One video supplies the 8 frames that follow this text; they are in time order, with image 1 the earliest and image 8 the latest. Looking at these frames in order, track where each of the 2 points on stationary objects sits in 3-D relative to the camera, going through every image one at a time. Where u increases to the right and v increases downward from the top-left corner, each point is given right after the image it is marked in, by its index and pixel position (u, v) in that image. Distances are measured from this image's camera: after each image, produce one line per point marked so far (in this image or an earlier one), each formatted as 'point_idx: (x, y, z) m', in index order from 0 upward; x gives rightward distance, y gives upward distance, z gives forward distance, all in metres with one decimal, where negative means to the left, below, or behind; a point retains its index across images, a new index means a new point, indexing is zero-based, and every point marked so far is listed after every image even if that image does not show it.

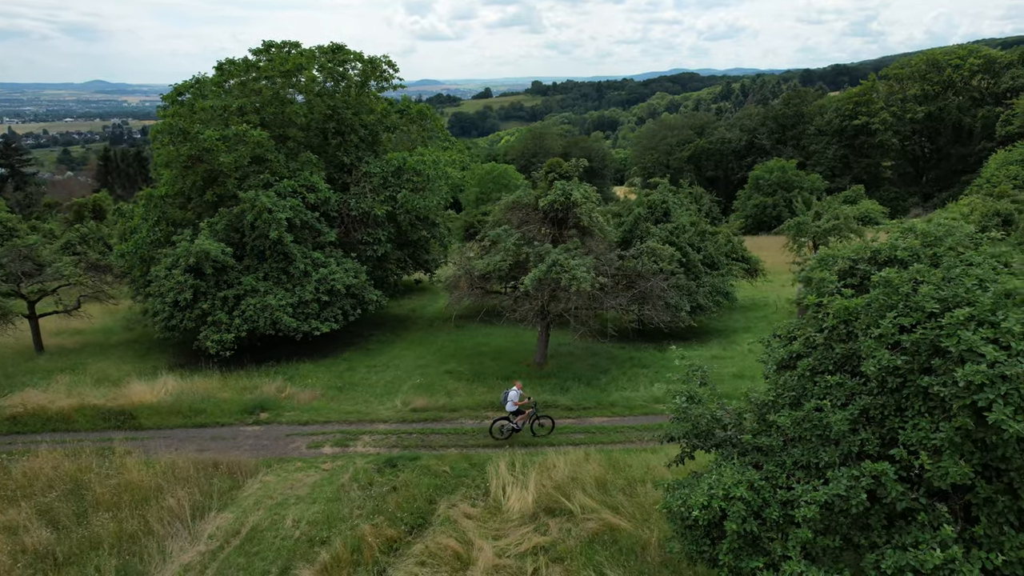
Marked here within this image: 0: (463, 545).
0: (-0.7, -3.4, +8.8) m
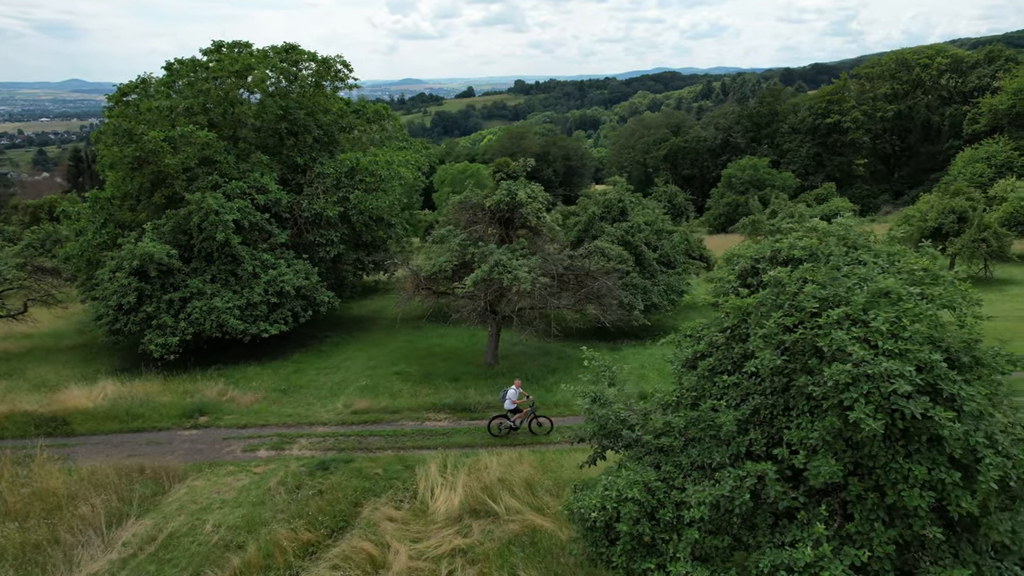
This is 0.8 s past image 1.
0: (-1.8, -3.4, +8.8) m
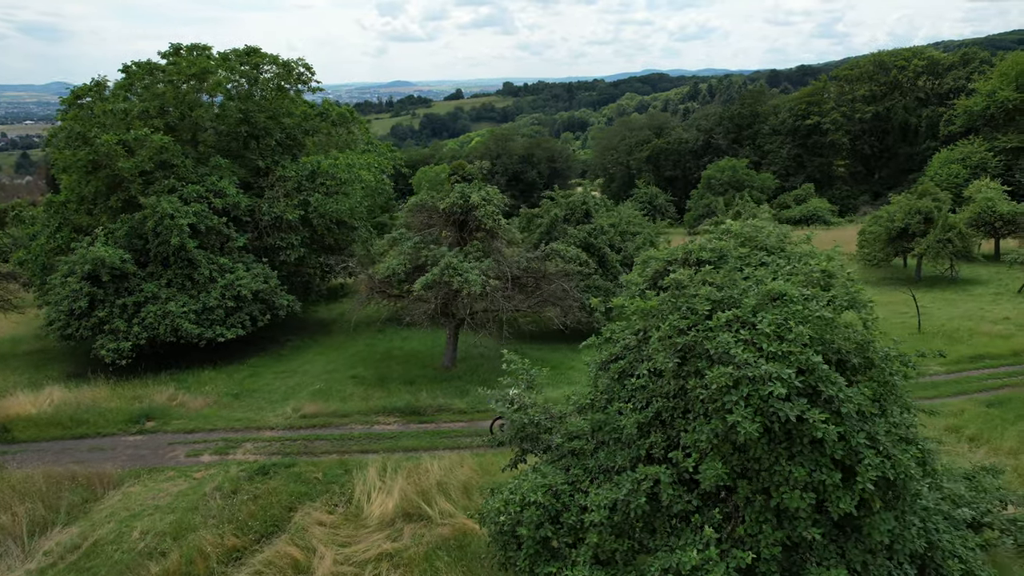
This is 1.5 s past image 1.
0: (-2.7, -3.5, +8.8) m
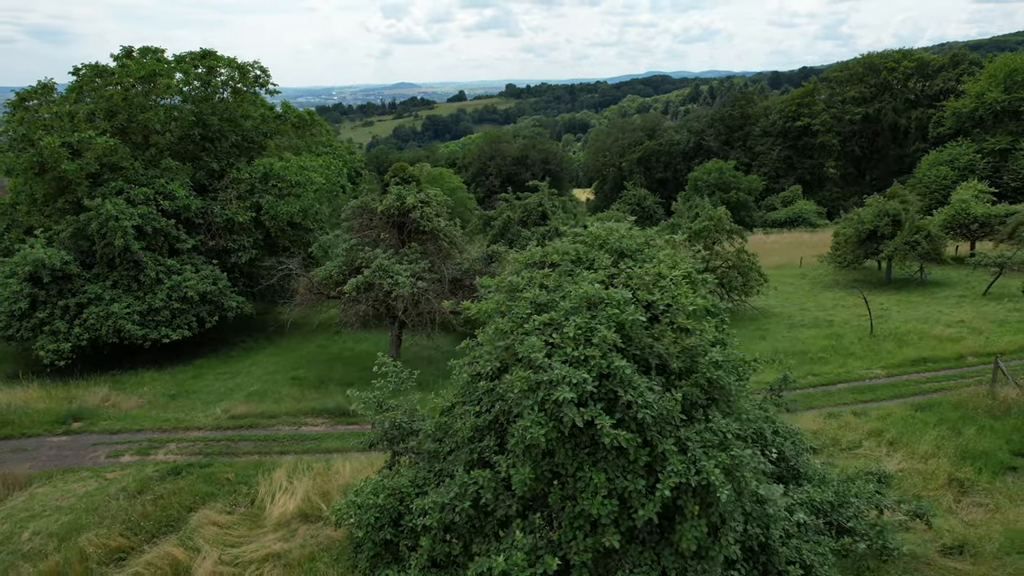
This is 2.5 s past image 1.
0: (-4.3, -3.5, +8.8) m
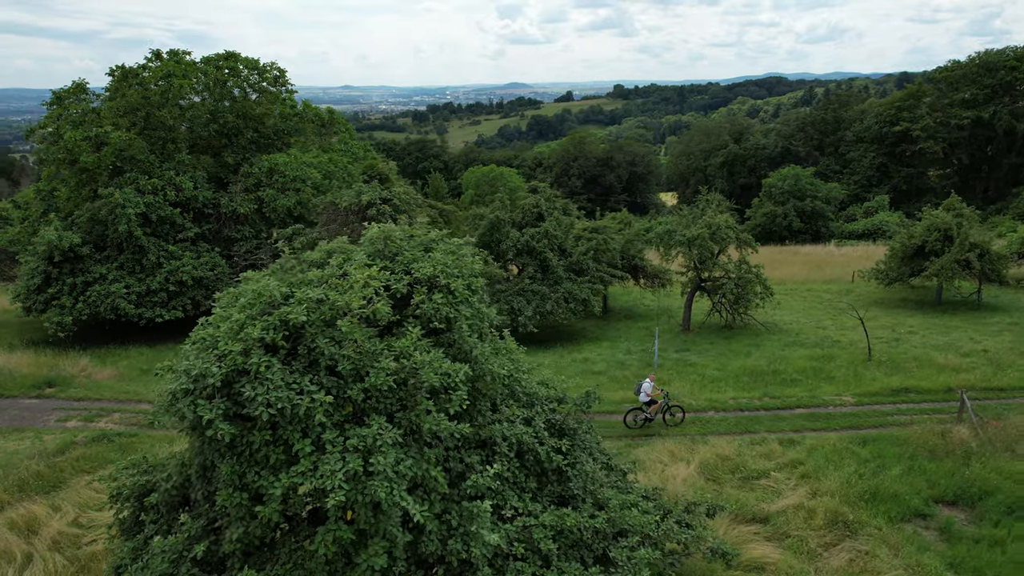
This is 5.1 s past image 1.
0: (-6.7, -3.3, +9.6) m
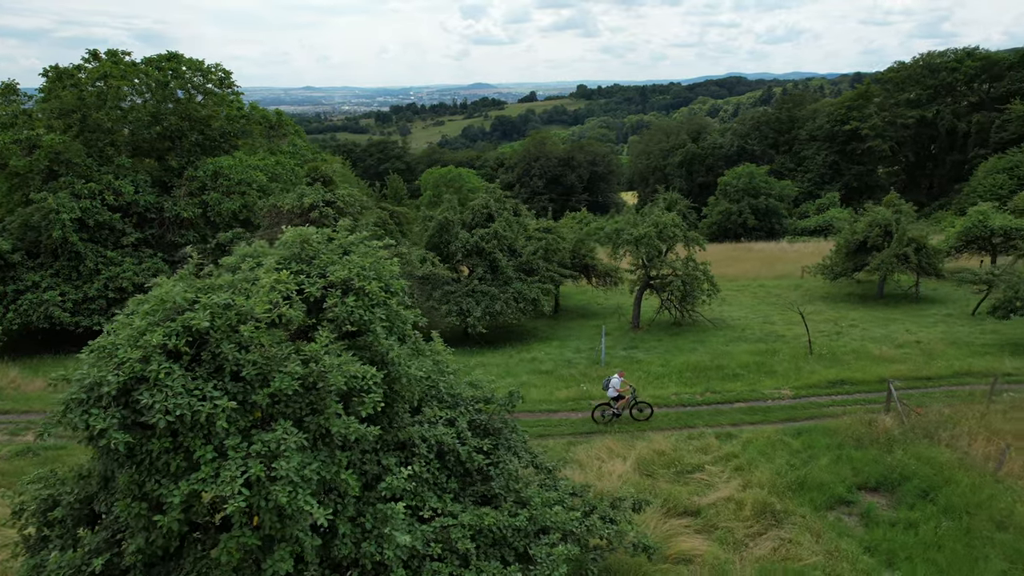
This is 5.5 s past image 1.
0: (-7.6, -3.4, +9.4) m
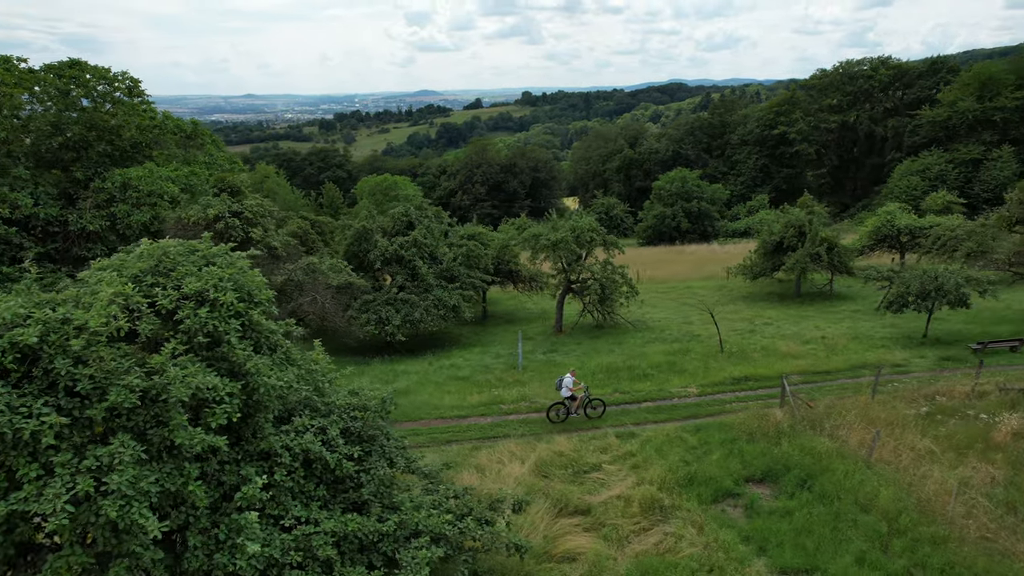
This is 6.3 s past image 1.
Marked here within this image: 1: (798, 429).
0: (-9.2, -3.7, +8.8) m
1: (+5.2, -2.6, +12.0) m
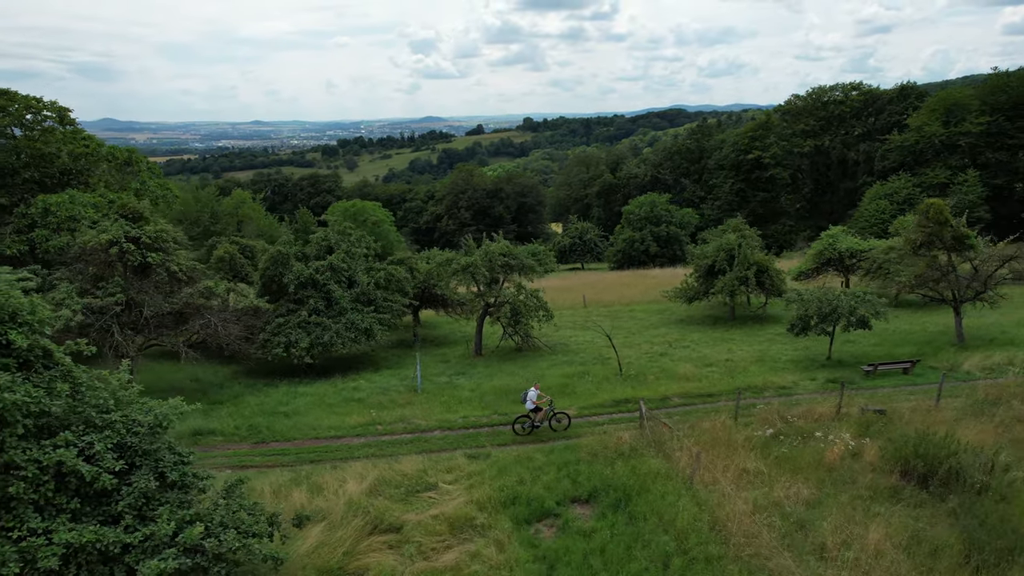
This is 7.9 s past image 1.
0: (-12.0, -4.0, +9.1) m
1: (+2.4, -3.0, +12.1) m
